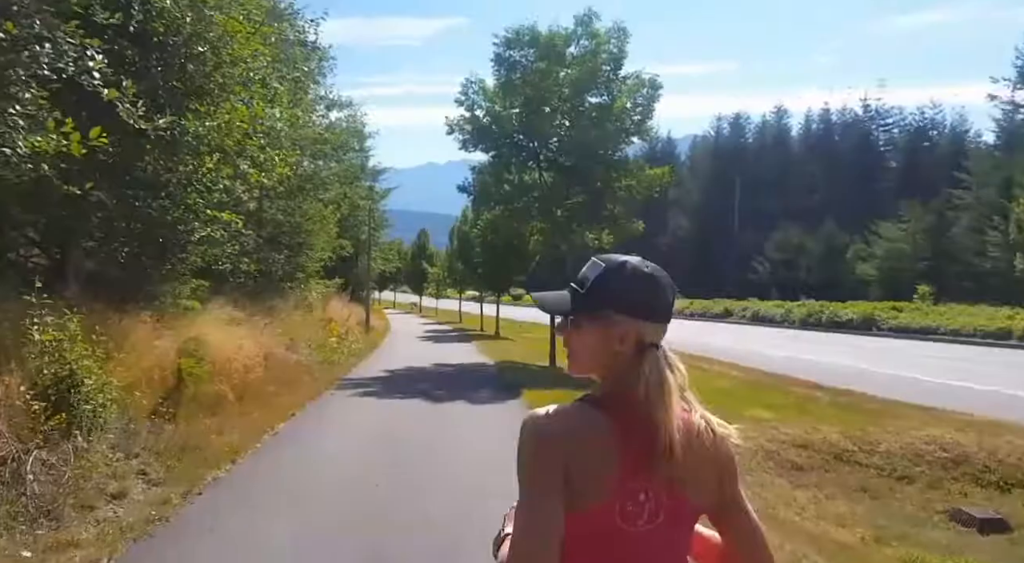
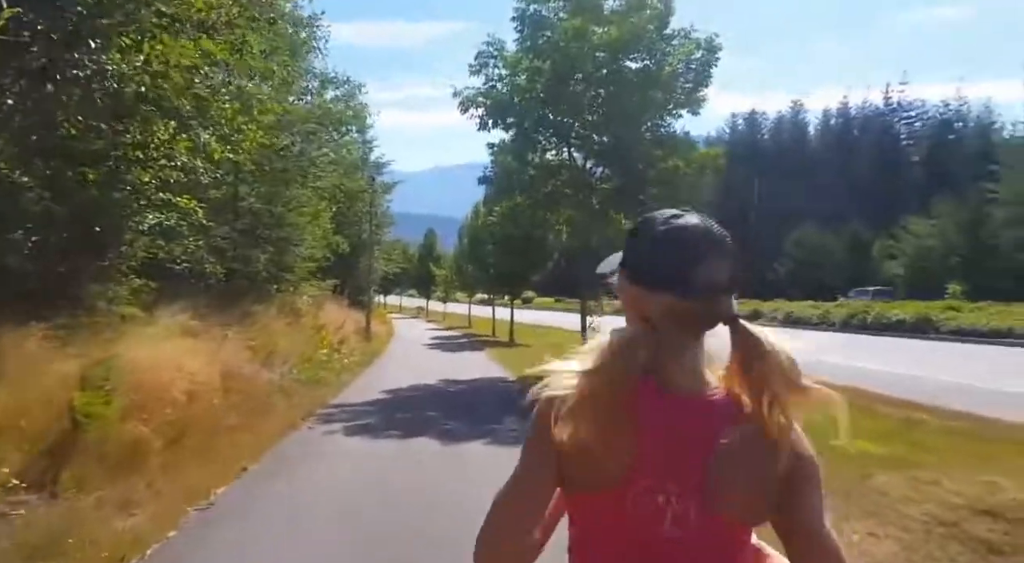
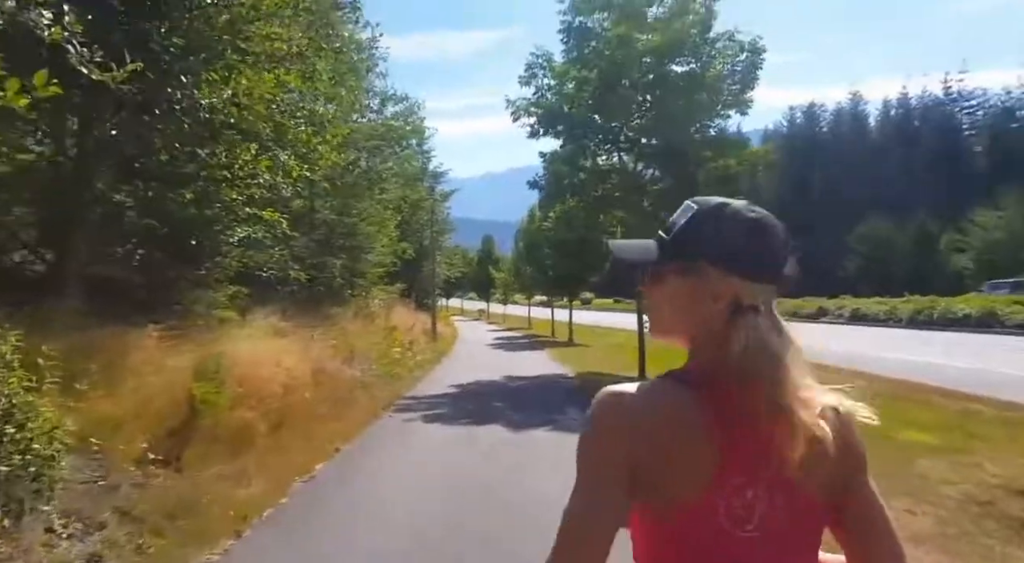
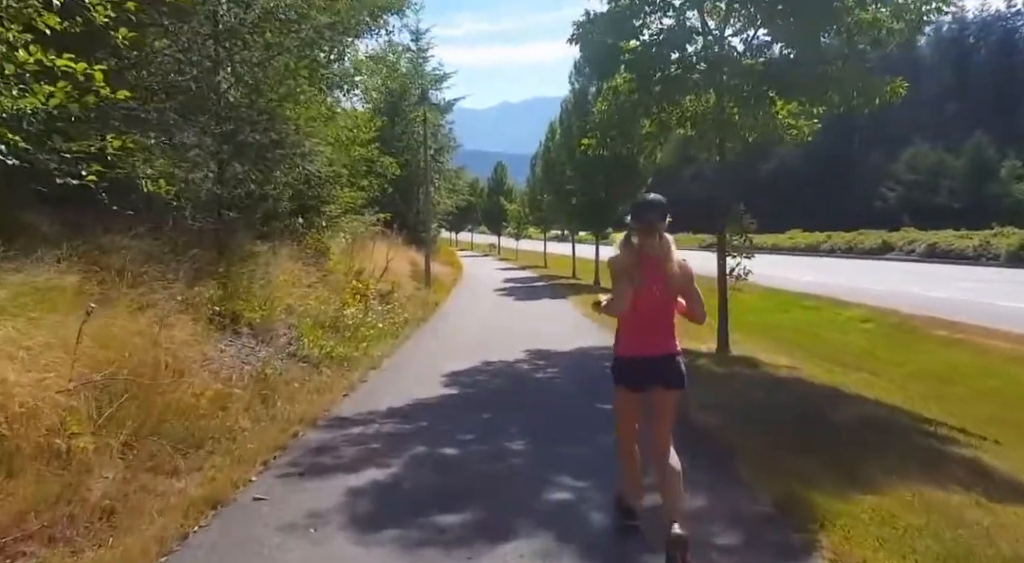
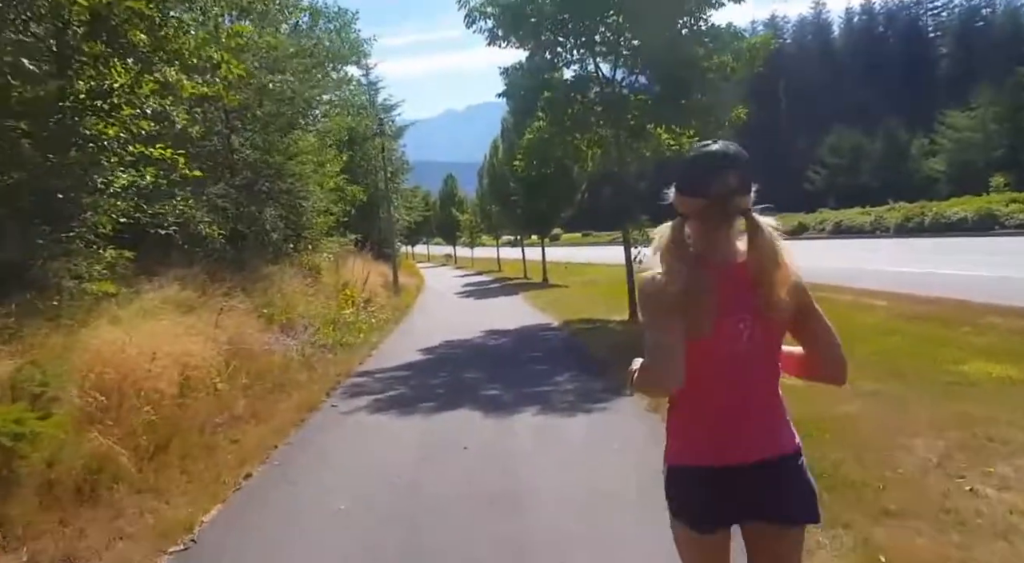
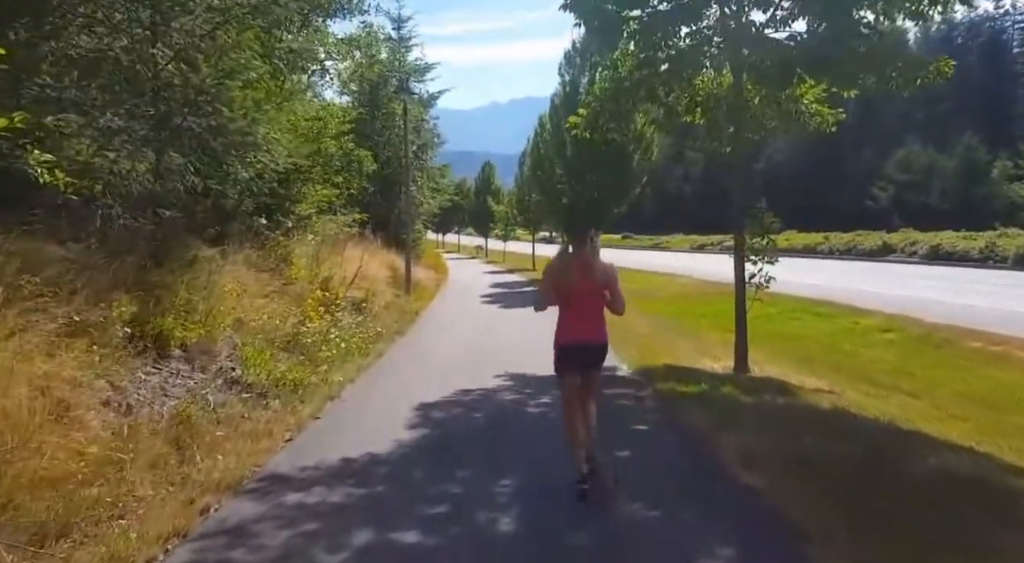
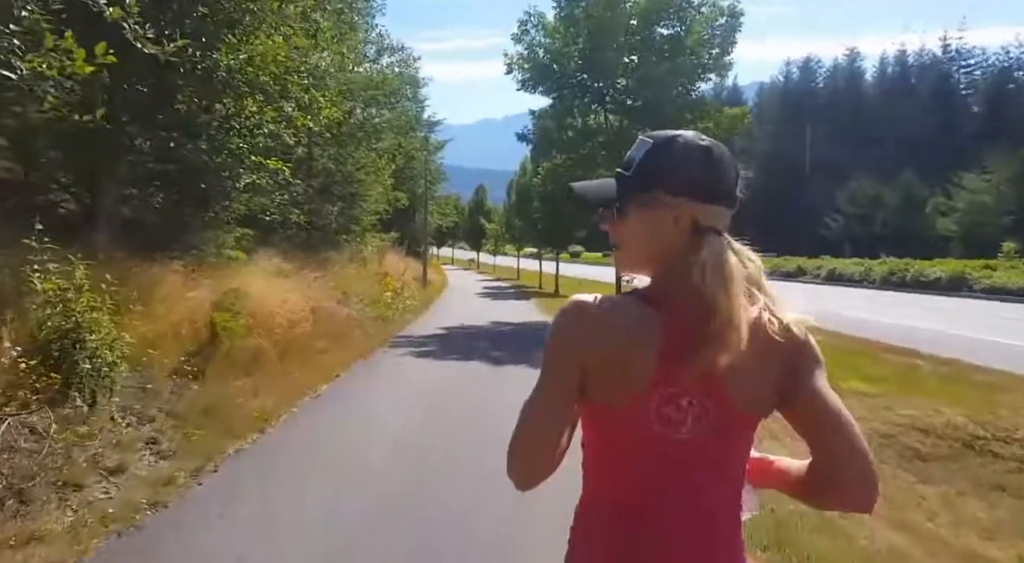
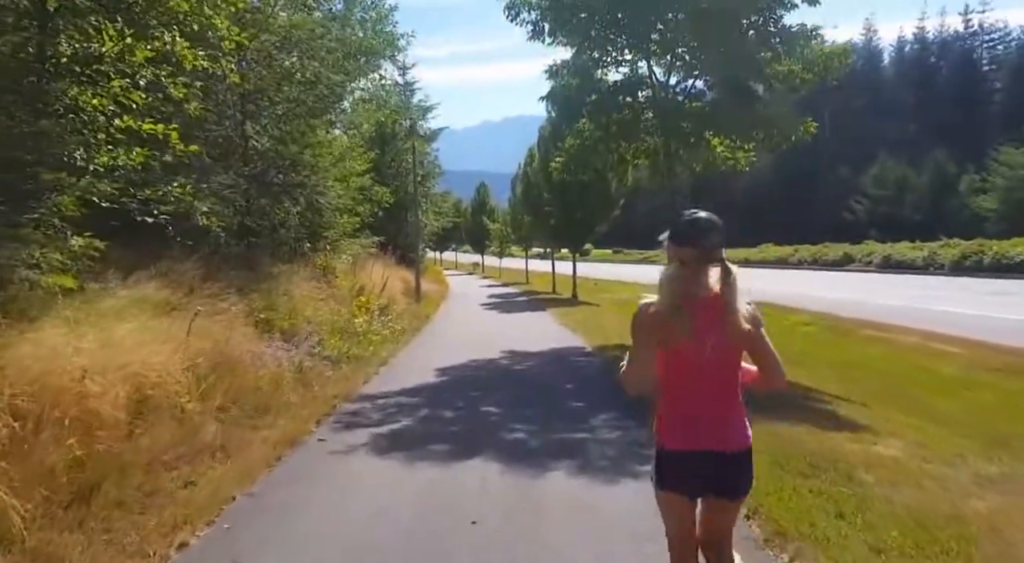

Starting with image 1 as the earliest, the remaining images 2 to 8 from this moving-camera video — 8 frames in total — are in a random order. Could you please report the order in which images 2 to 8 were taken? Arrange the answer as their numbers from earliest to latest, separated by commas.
7, 3, 2, 5, 8, 4, 6
